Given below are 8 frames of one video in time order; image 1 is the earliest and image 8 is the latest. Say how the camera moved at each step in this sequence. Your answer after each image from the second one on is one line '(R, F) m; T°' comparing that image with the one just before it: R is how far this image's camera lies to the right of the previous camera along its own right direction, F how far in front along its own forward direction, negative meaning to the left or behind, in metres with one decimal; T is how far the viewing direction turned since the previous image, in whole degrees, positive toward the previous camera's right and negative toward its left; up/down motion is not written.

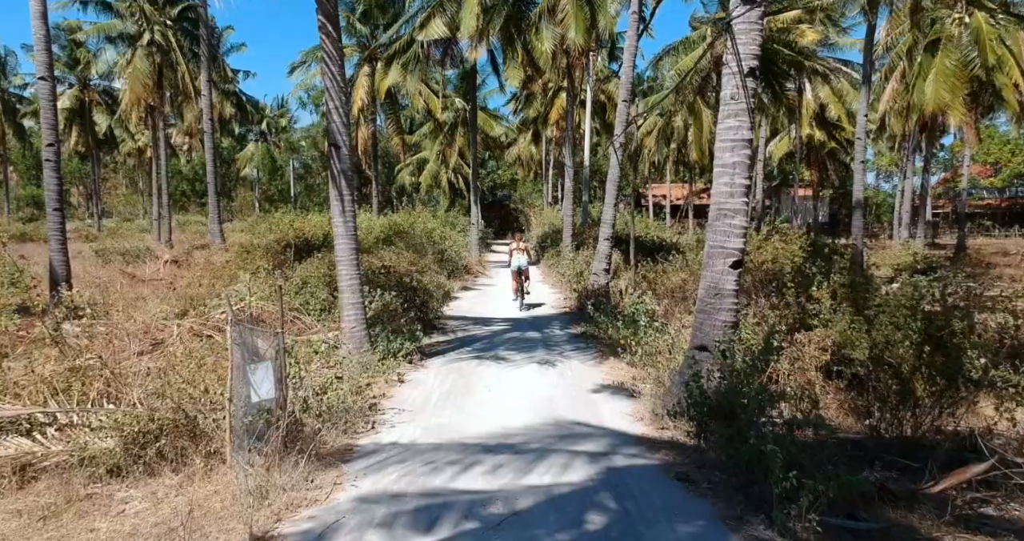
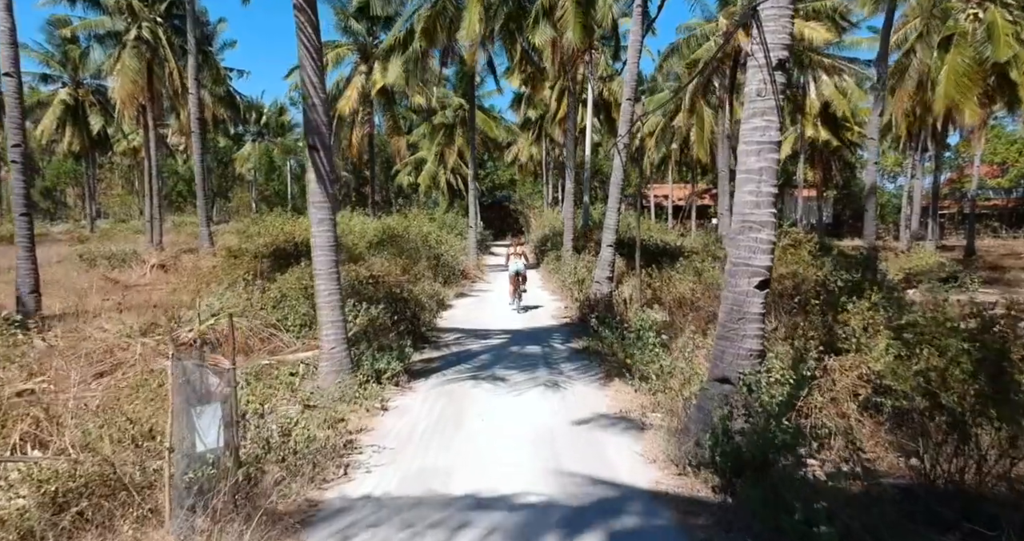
(0.0, +0.6) m; 0°
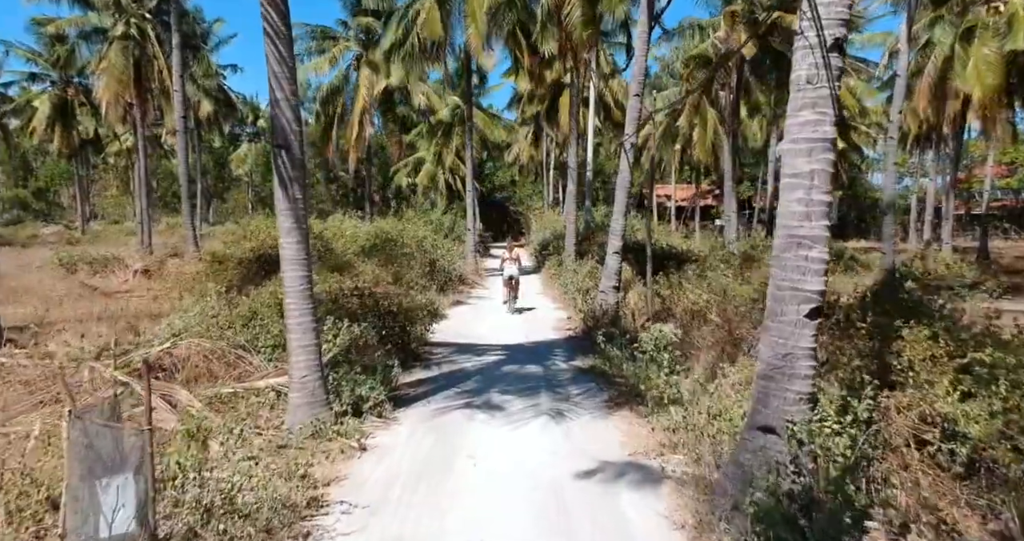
(0.0, +0.8) m; 0°
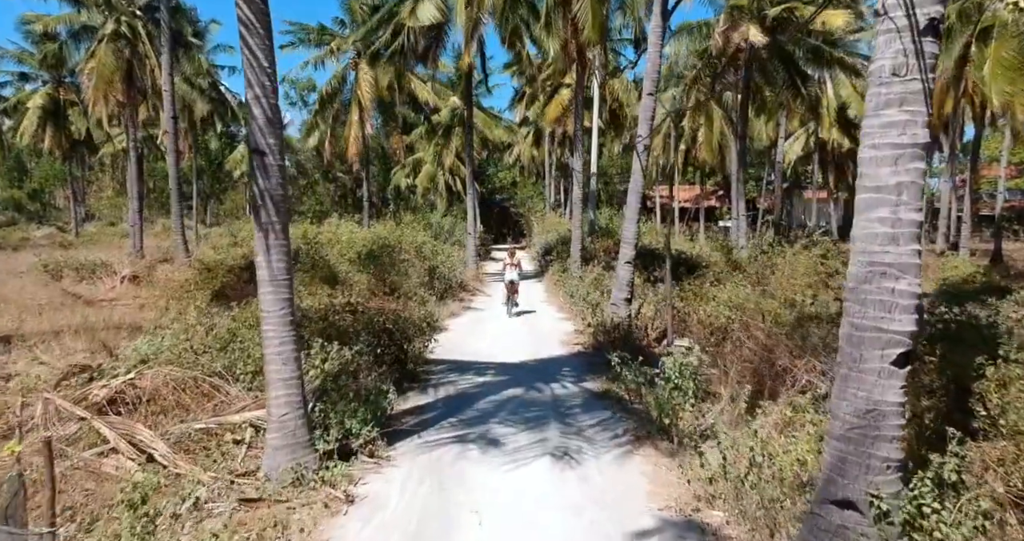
(-0.1, +0.7) m; 0°
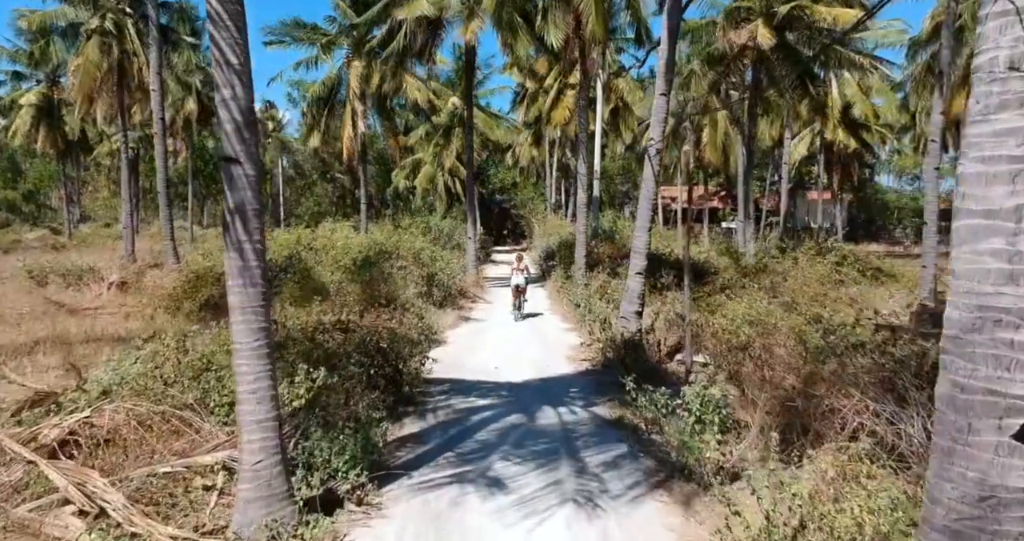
(-0.1, +0.6) m; 0°
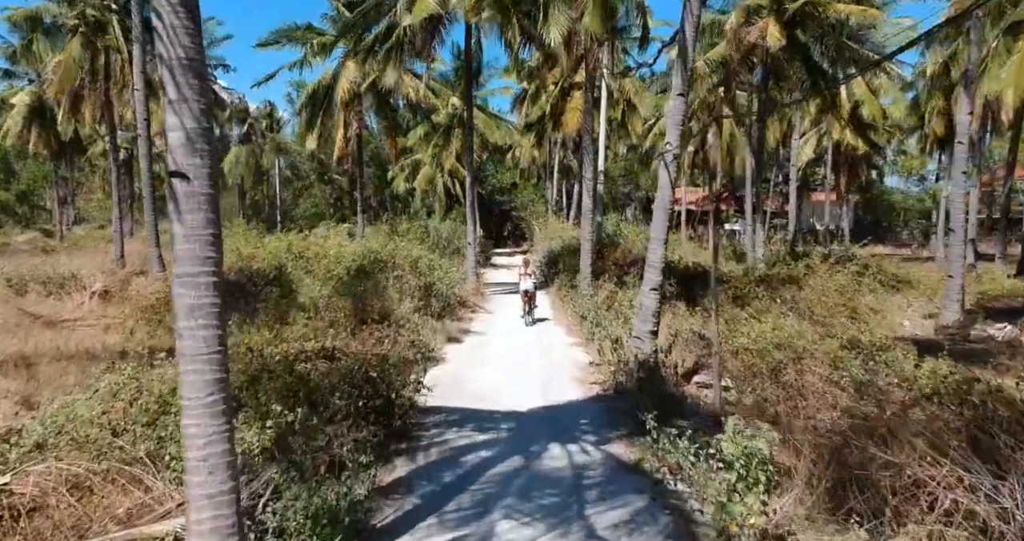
(-0.1, +0.7) m; 0°
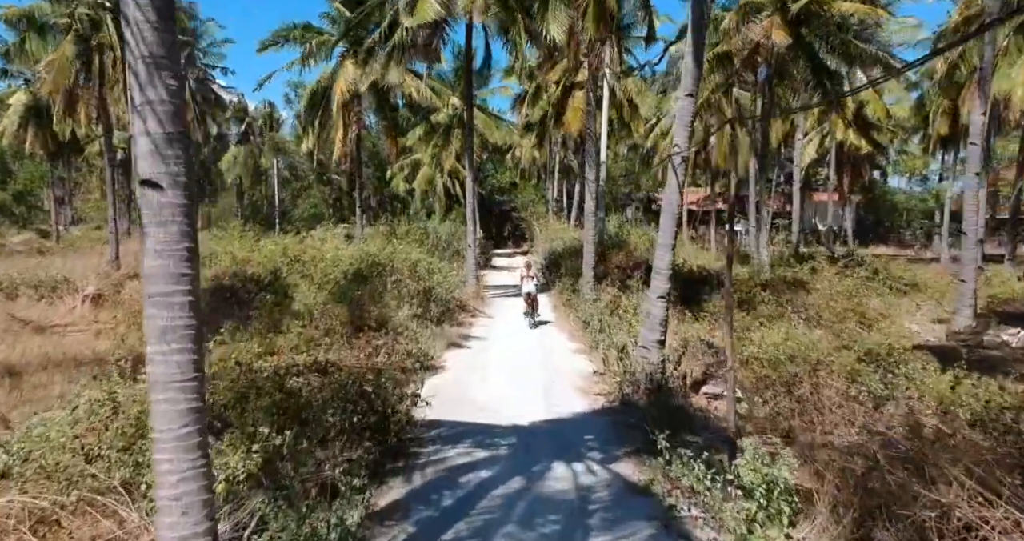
(0.0, +0.3) m; 0°
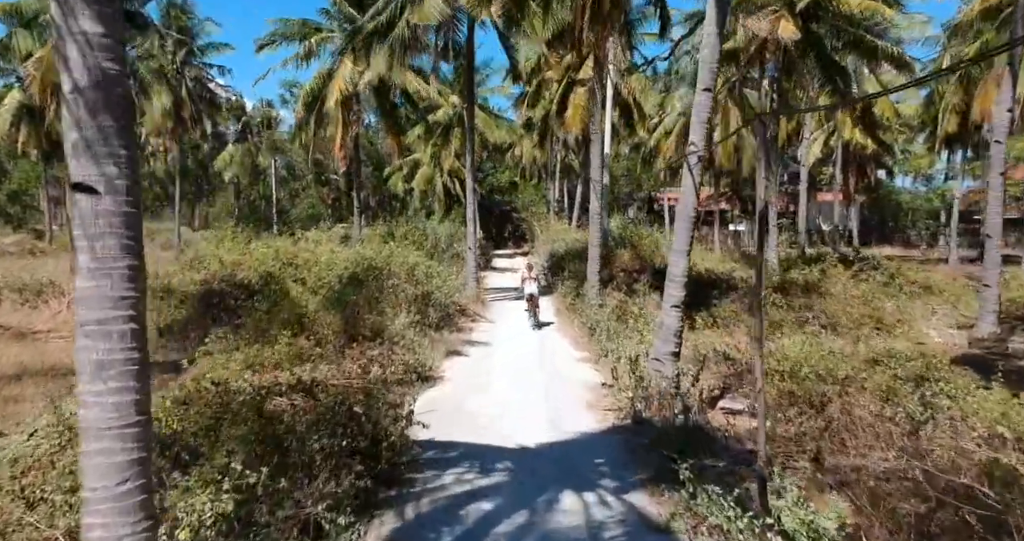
(0.0, +0.5) m; 0°
